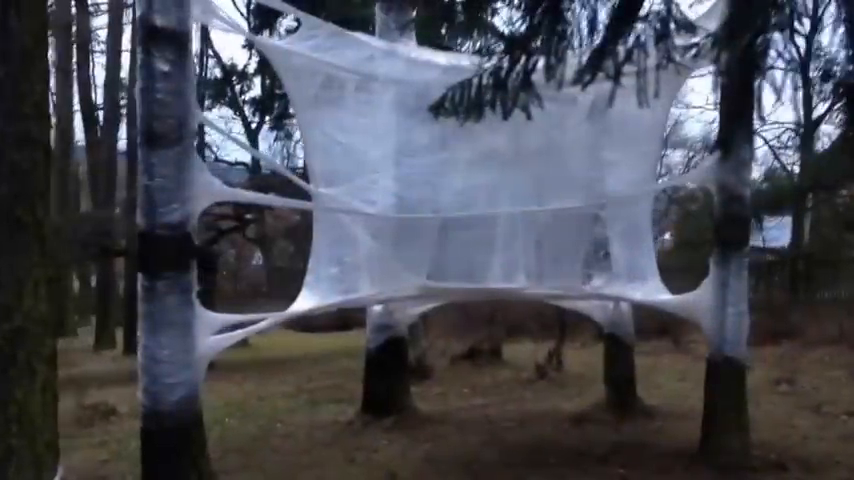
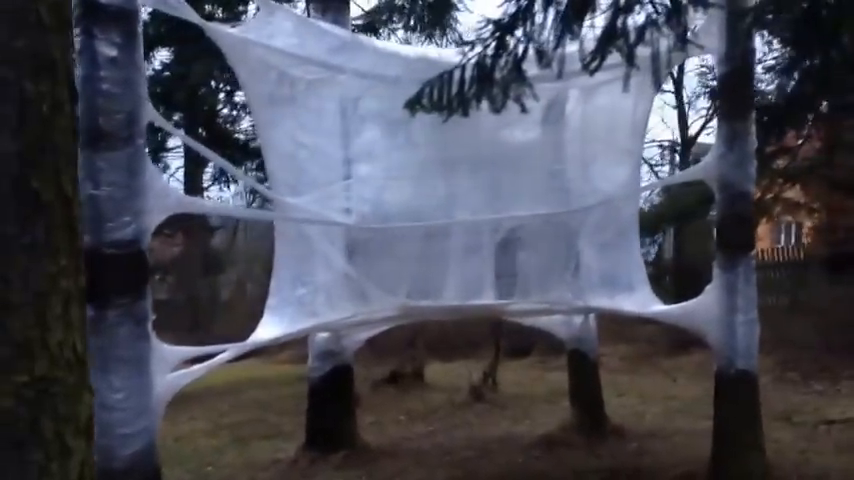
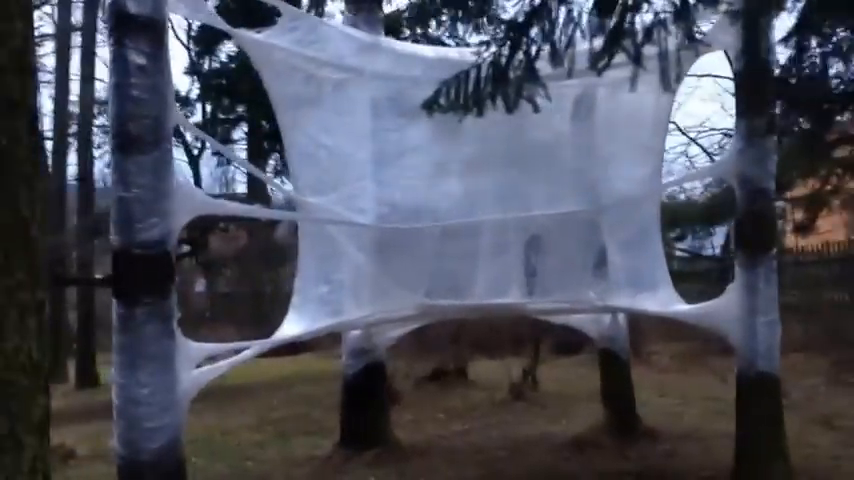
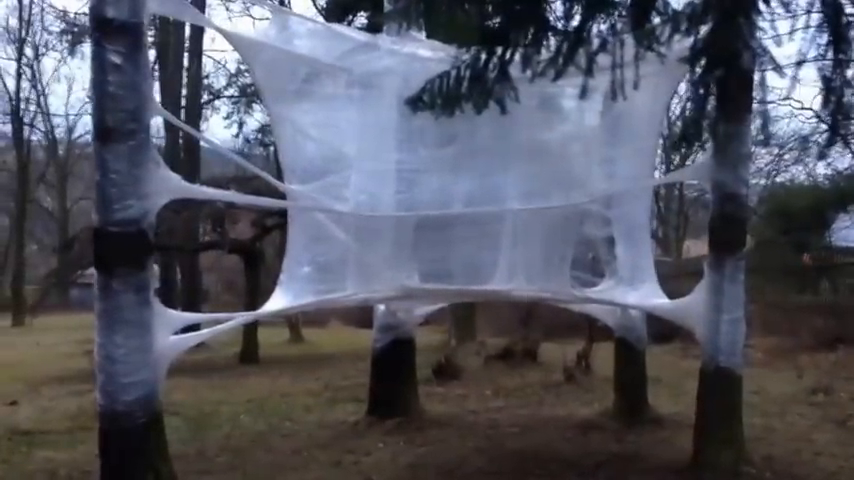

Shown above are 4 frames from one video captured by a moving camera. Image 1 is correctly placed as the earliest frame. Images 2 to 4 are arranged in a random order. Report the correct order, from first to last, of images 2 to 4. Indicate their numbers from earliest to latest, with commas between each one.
4, 3, 2
